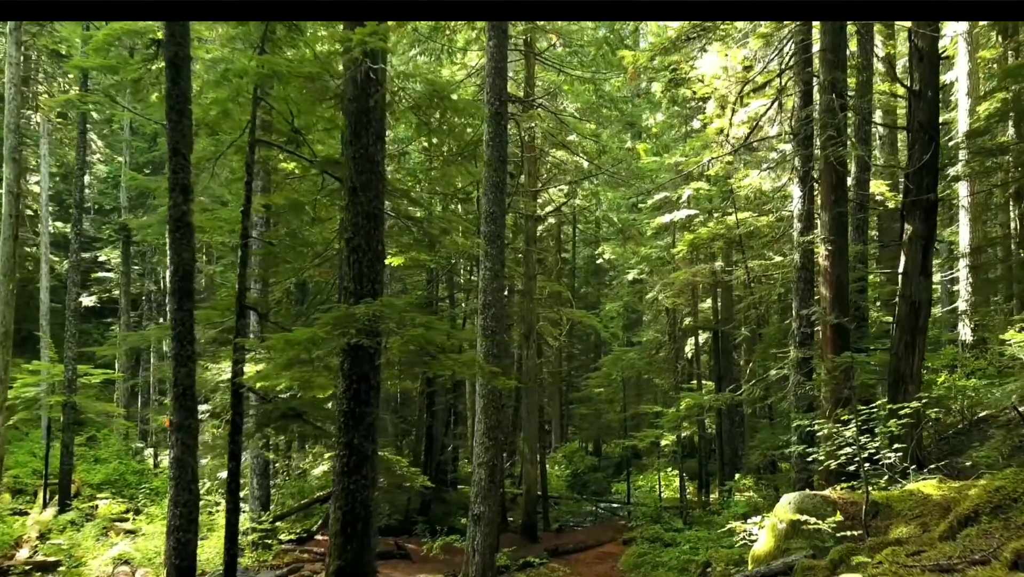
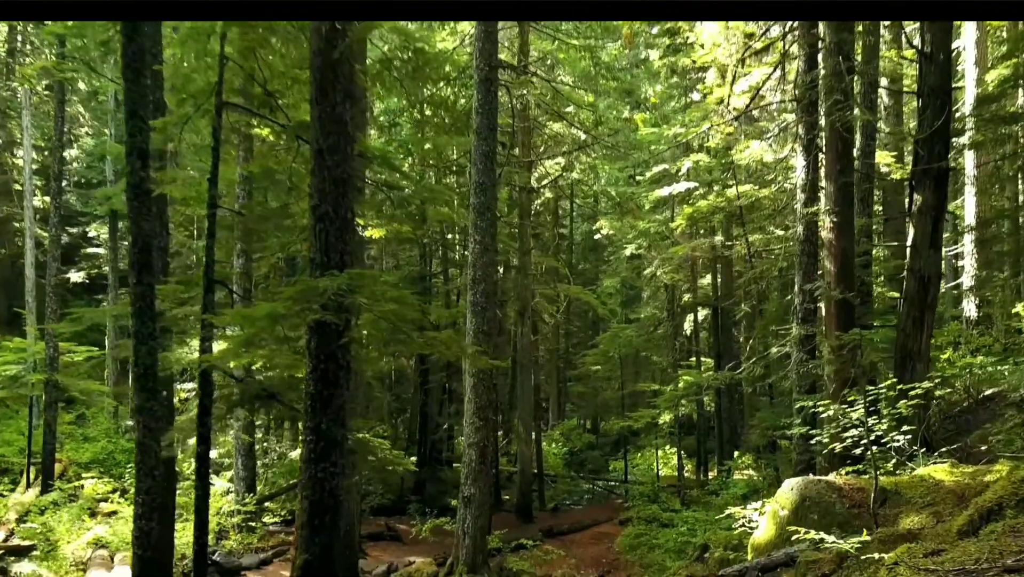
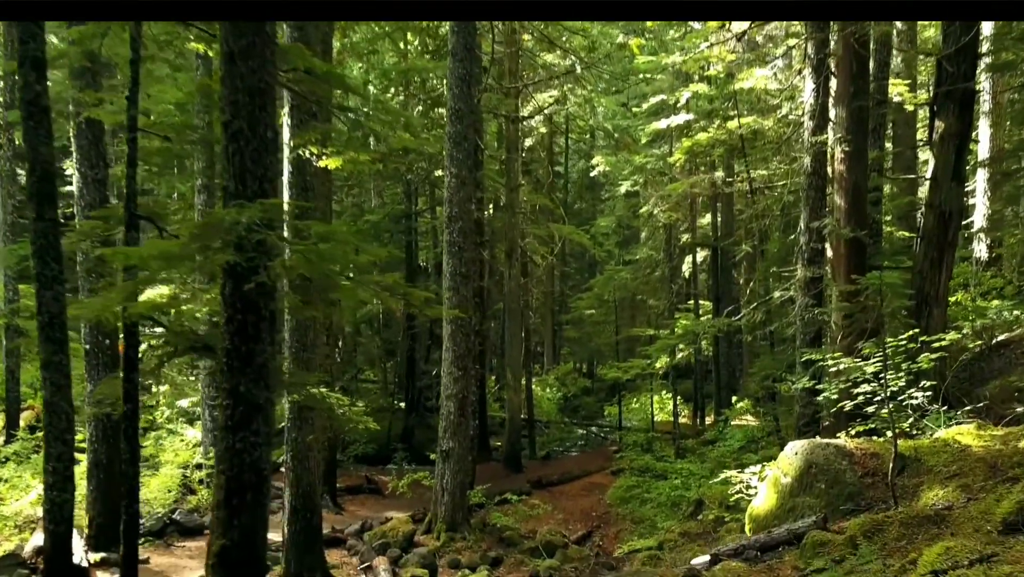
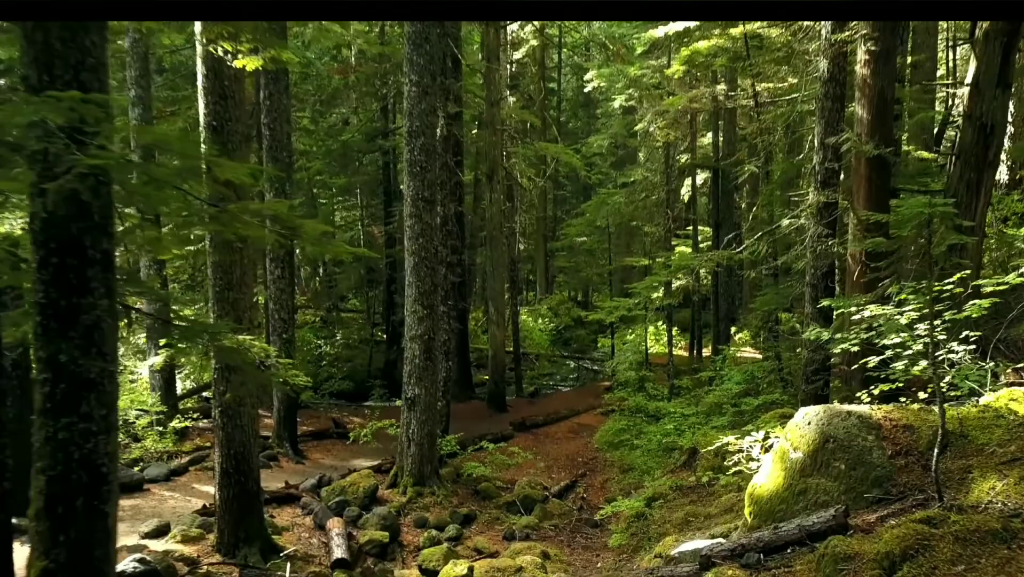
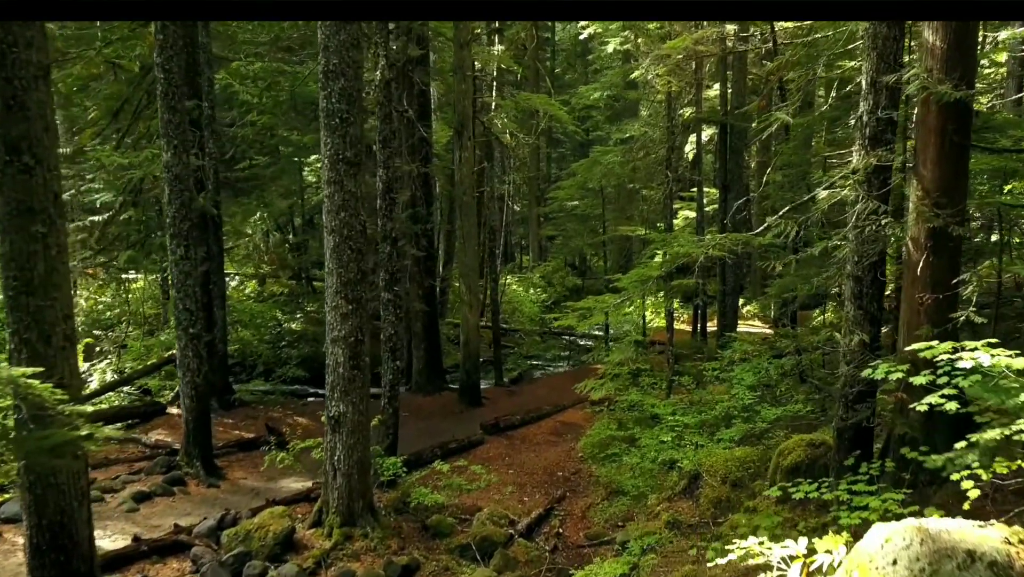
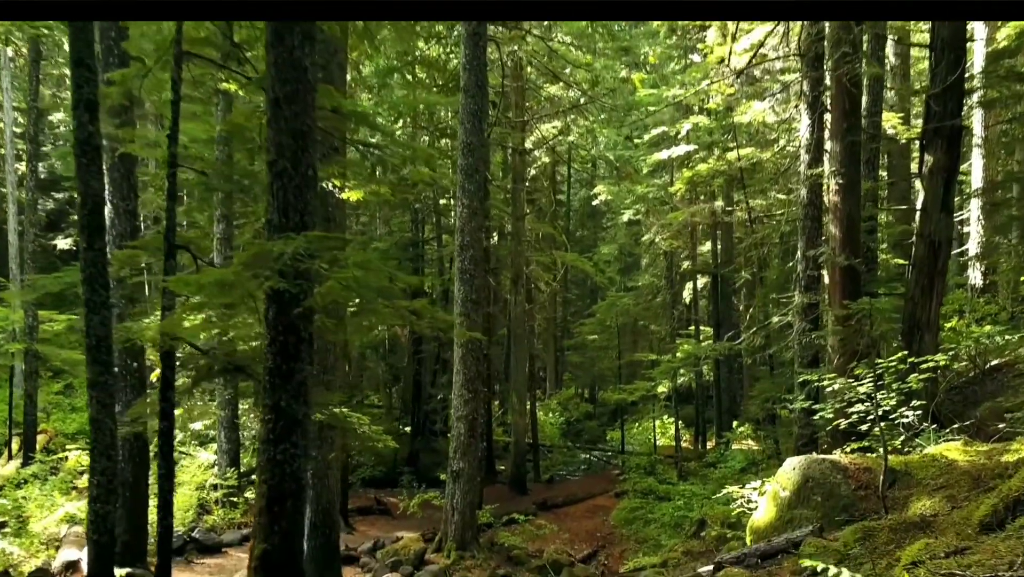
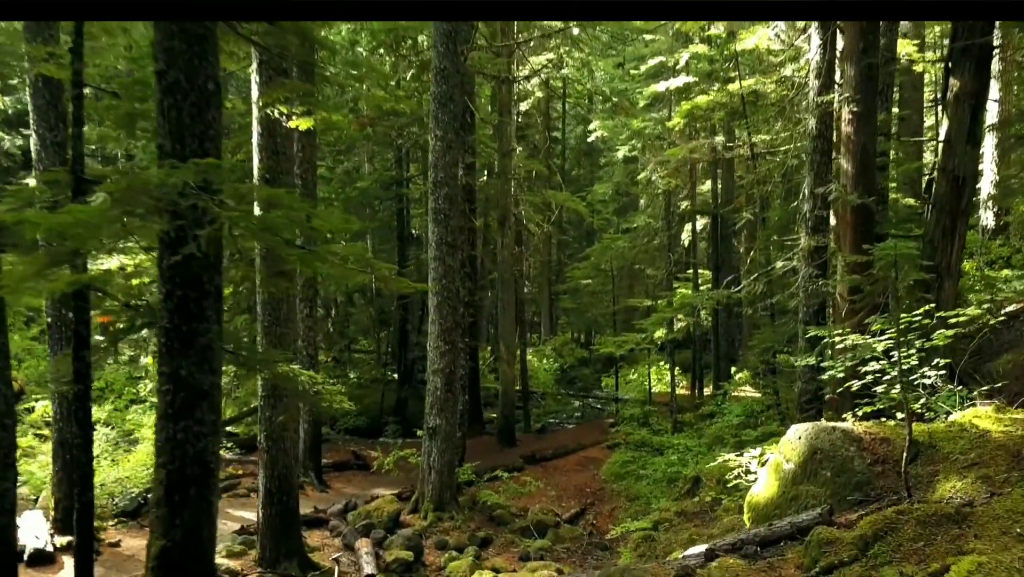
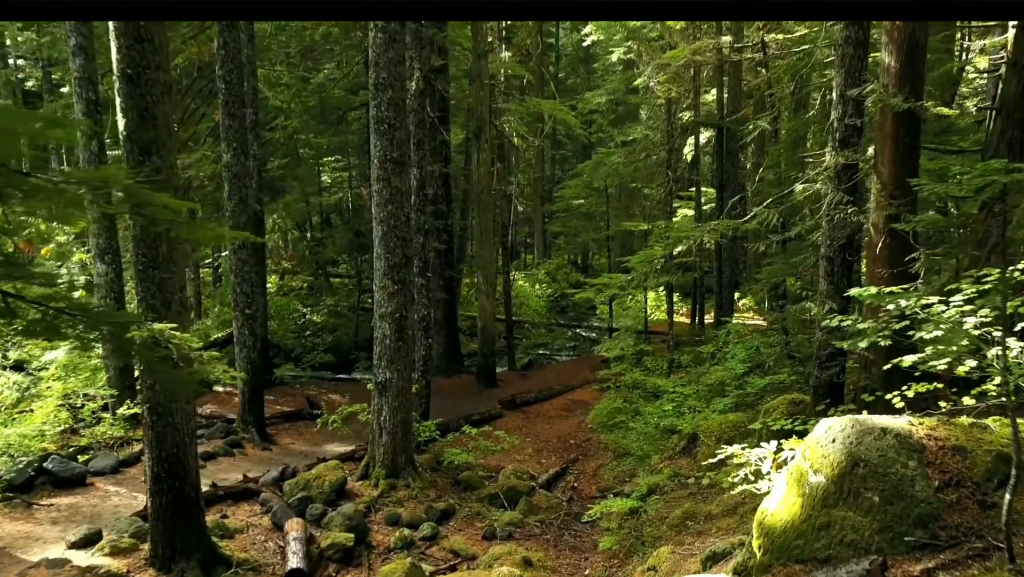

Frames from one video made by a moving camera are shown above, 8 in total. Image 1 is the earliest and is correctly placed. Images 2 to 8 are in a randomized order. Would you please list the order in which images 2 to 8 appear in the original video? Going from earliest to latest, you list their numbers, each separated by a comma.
2, 6, 3, 7, 4, 8, 5
